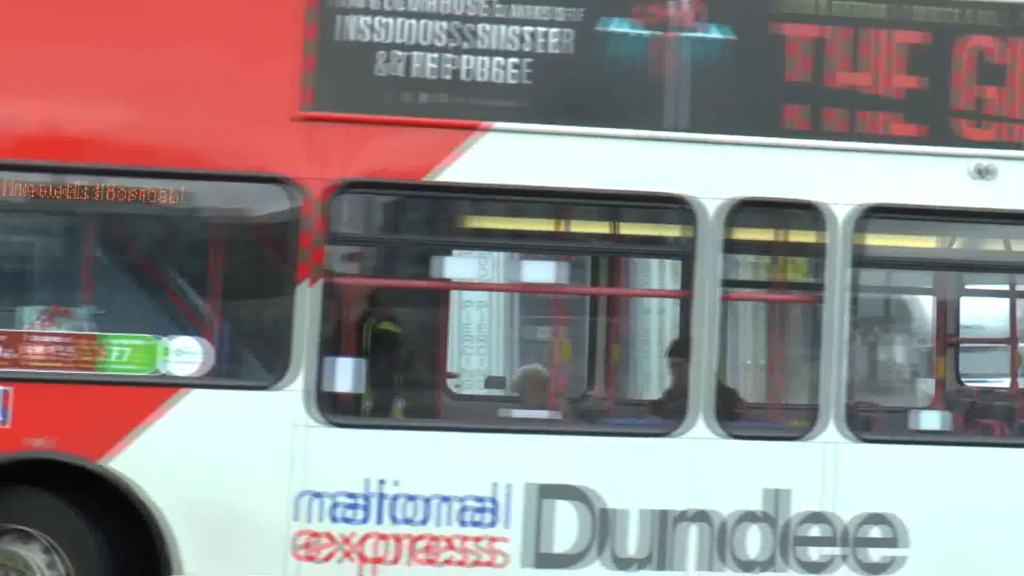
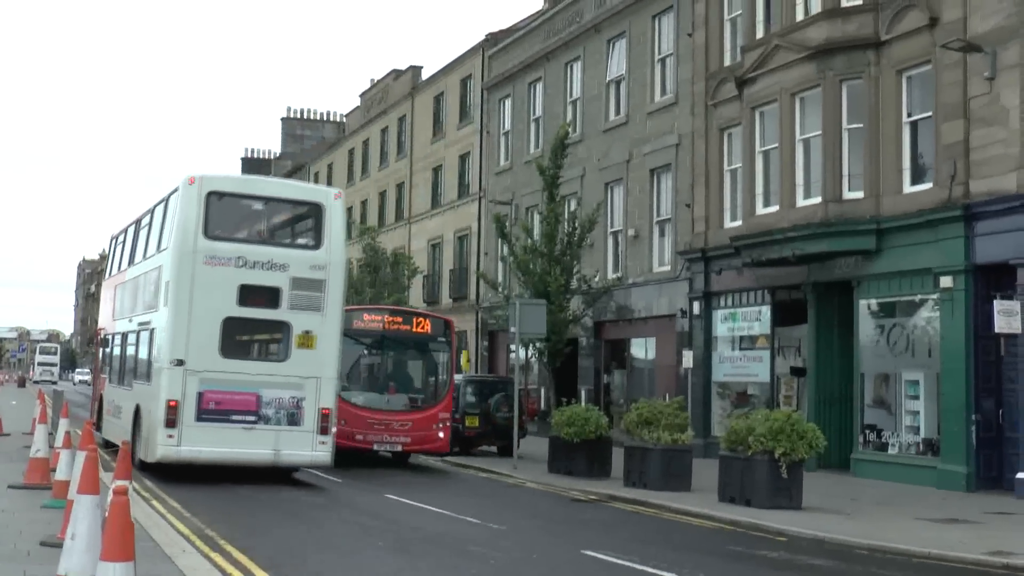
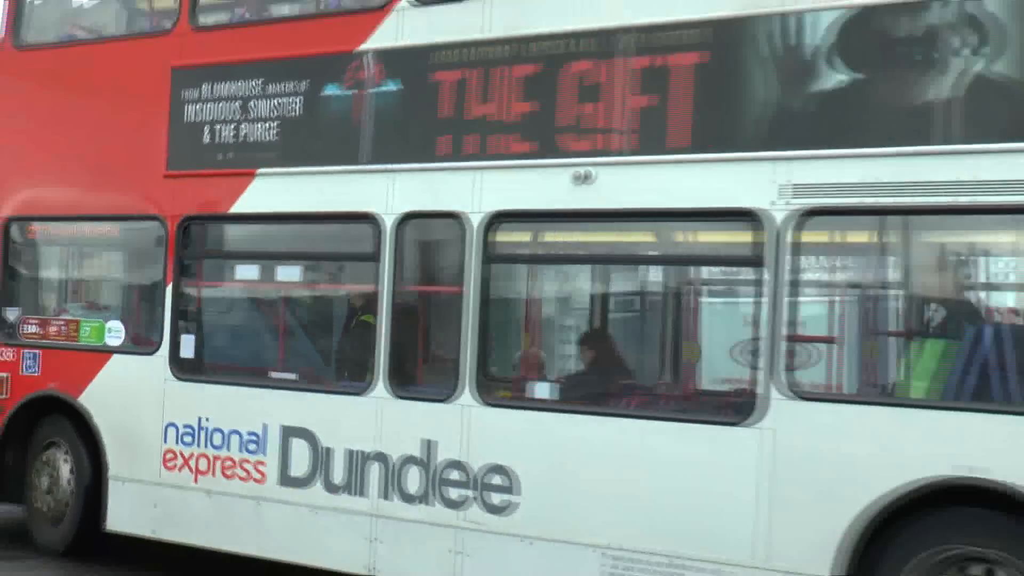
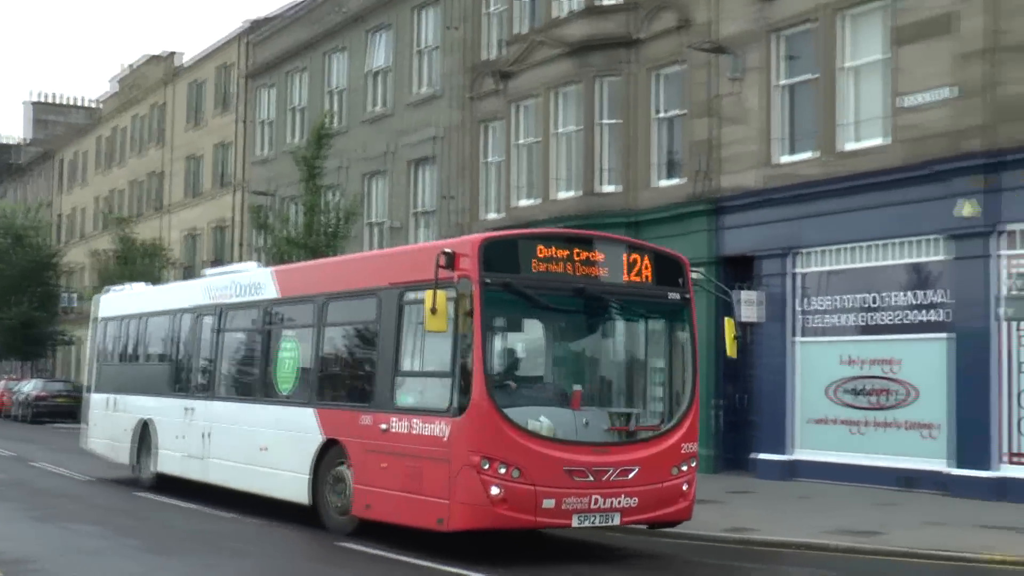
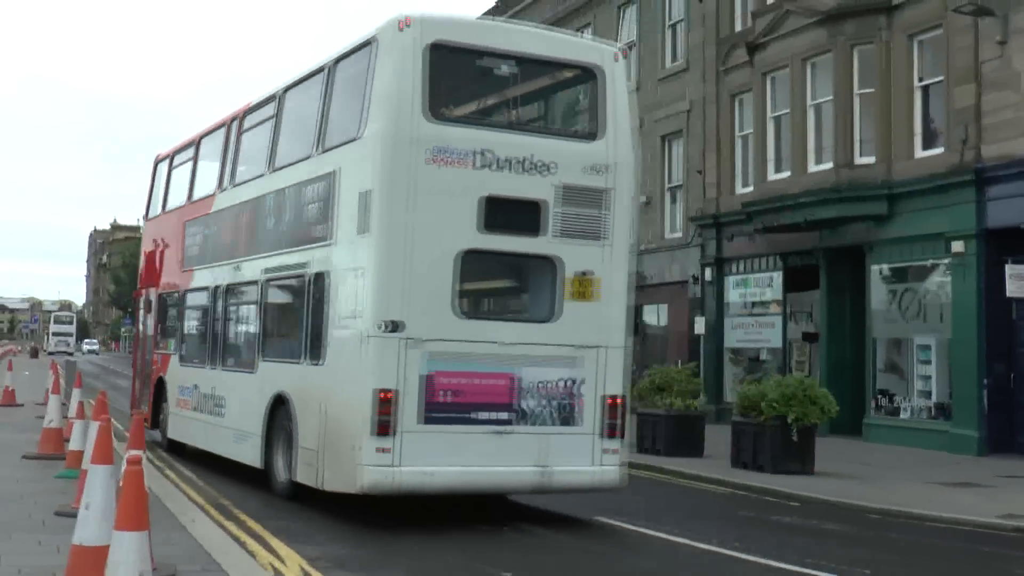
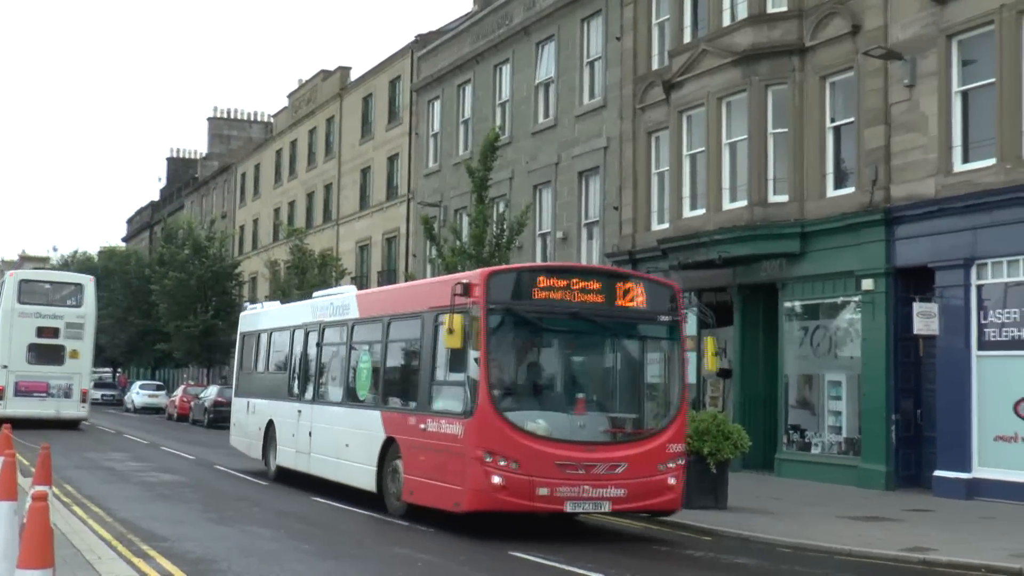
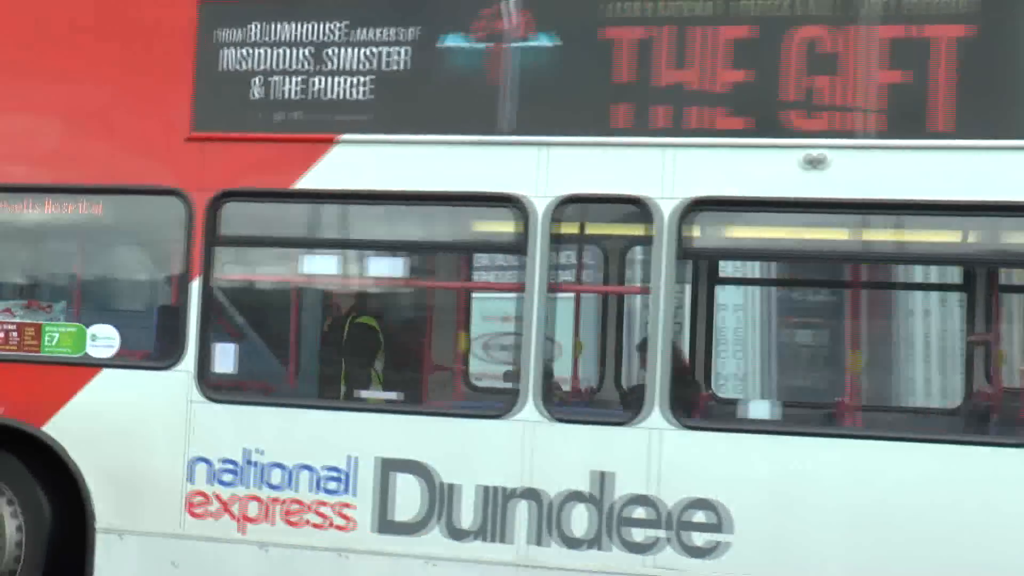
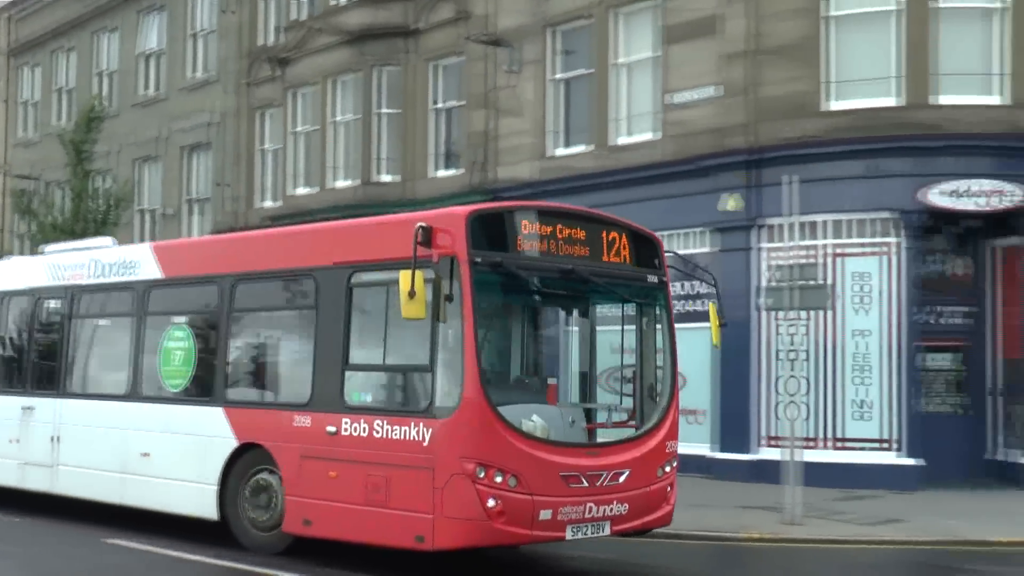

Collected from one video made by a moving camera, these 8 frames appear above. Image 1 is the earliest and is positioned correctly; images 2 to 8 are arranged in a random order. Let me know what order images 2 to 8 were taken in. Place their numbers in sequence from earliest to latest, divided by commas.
7, 3, 5, 2, 6, 4, 8
